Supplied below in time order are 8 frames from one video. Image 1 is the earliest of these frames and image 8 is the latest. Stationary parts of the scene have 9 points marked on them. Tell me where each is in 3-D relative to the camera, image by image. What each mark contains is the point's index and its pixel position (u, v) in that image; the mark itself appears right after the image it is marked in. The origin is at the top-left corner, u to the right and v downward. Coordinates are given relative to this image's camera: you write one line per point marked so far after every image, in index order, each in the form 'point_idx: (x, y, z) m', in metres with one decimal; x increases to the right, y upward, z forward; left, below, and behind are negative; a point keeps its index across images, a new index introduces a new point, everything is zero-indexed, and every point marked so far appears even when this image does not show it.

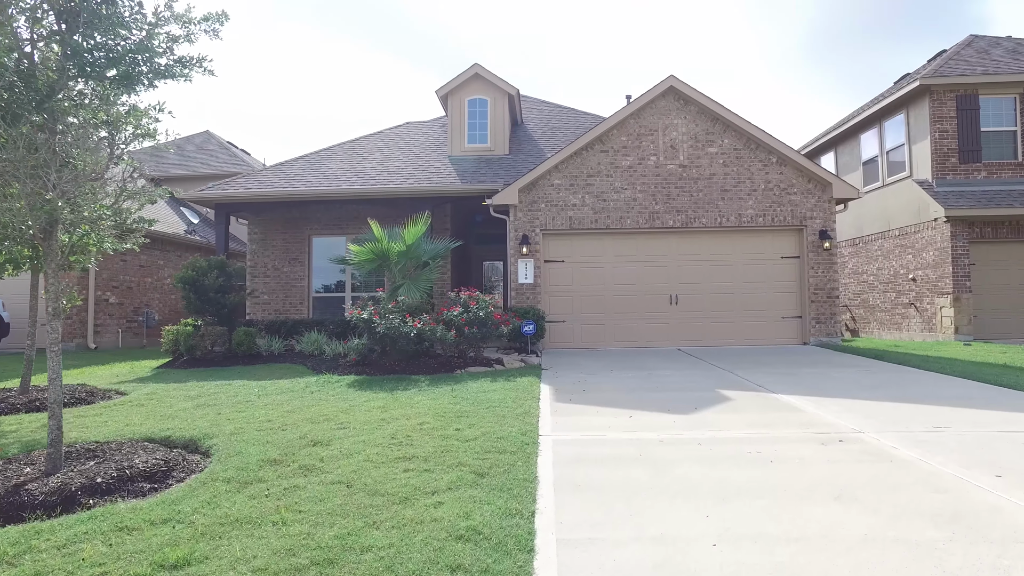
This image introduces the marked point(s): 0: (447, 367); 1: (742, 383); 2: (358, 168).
0: (-0.9, -1.1, +8.0) m
1: (+2.5, -1.1, +6.7) m
2: (-3.3, +2.6, +13.0) m
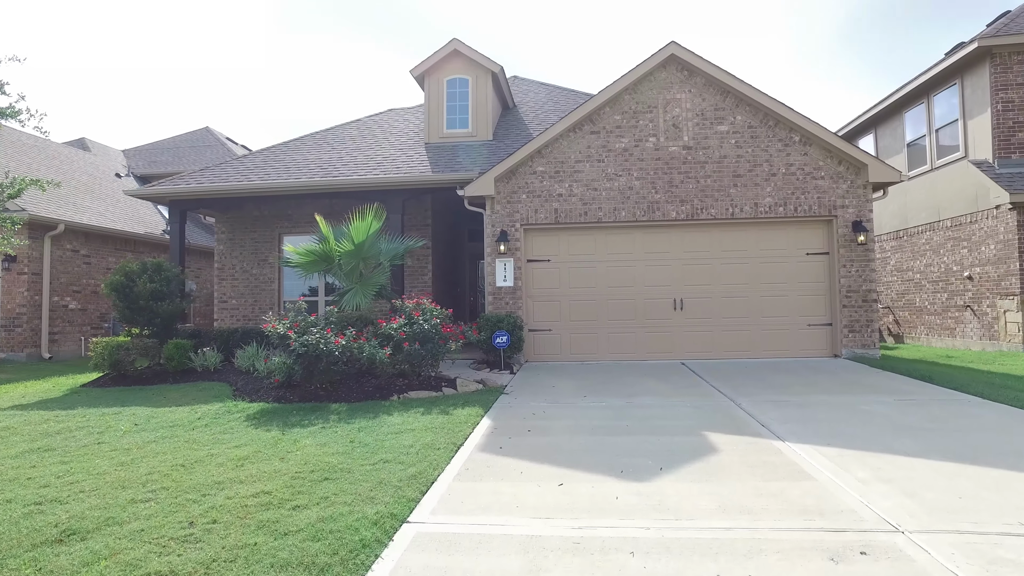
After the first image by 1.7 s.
0: (-1.4, -1.2, +6.6) m
1: (+1.9, -1.1, +5.1) m
2: (-3.5, +2.5, +11.7) m
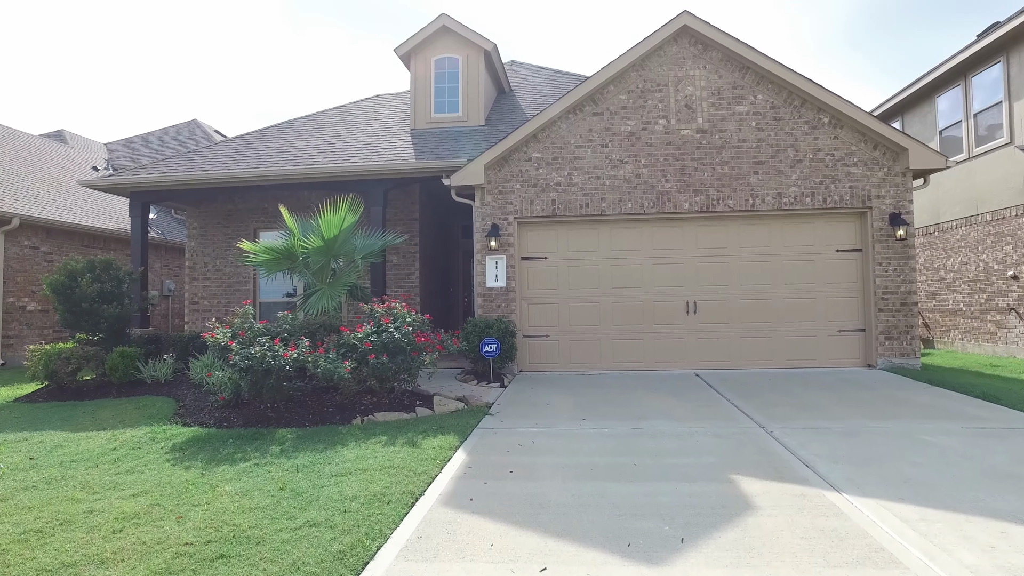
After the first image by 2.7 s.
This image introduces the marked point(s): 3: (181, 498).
0: (-1.5, -1.2, +5.6) m
1: (+1.7, -1.1, +4.1) m
2: (-3.6, +2.5, +10.6) m
3: (-1.9, -1.2, +3.5) m
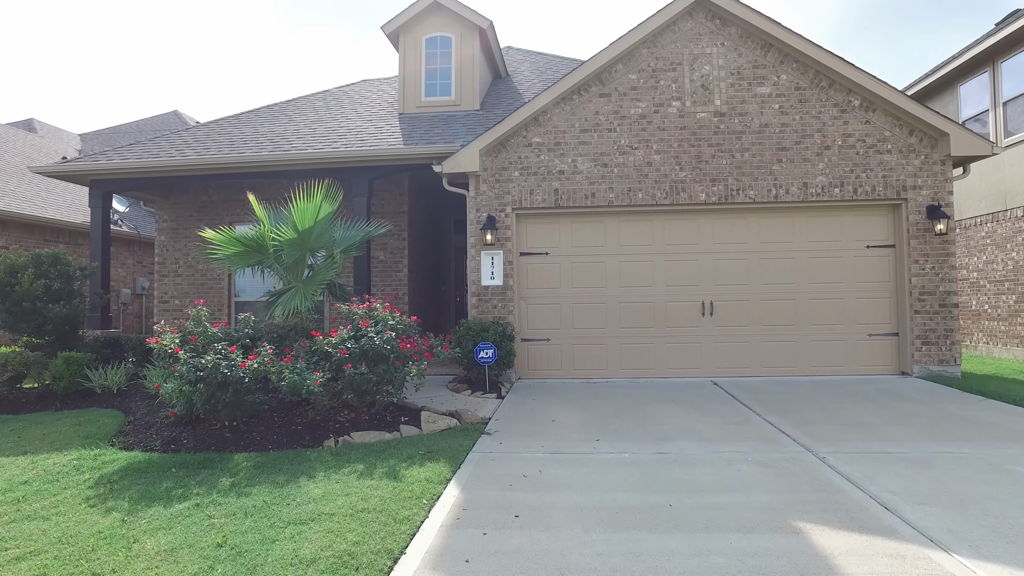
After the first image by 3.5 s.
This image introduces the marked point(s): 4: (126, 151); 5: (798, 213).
0: (-1.5, -1.1, +4.7) m
1: (+1.8, -1.1, +3.3) m
2: (-3.7, +2.5, +9.8) m
3: (-1.9, -1.2, +2.7) m
4: (-6.0, +2.1, +9.5) m
5: (+3.6, +1.0, +7.9) m
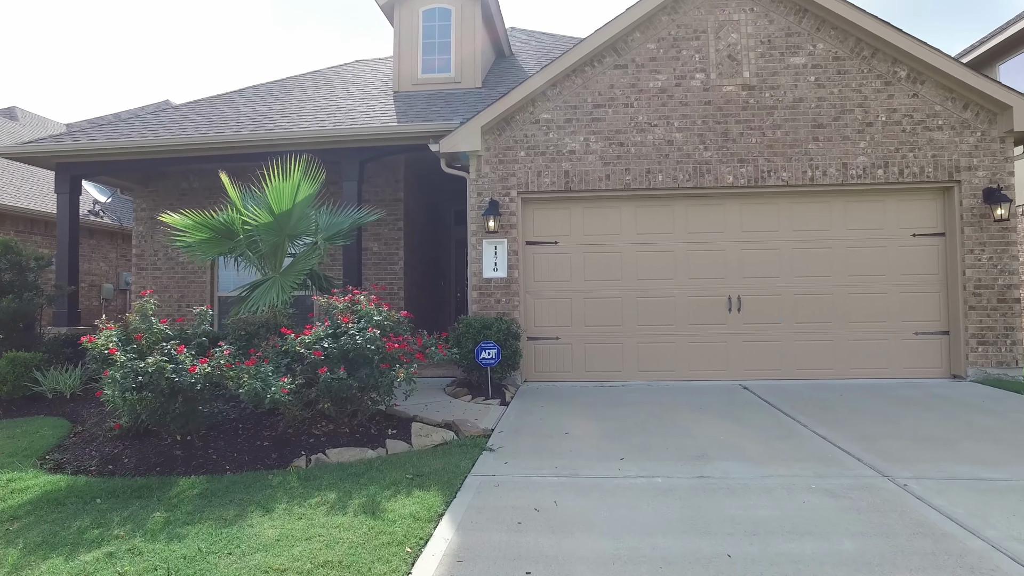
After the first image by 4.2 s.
0: (-1.5, -1.1, +3.9) m
1: (+1.8, -1.1, +2.5) m
2: (-3.6, +2.6, +9.0) m
3: (-1.8, -1.1, +1.9) m
4: (-5.9, +2.2, +8.8) m
5: (+3.7, +1.0, +7.1) m
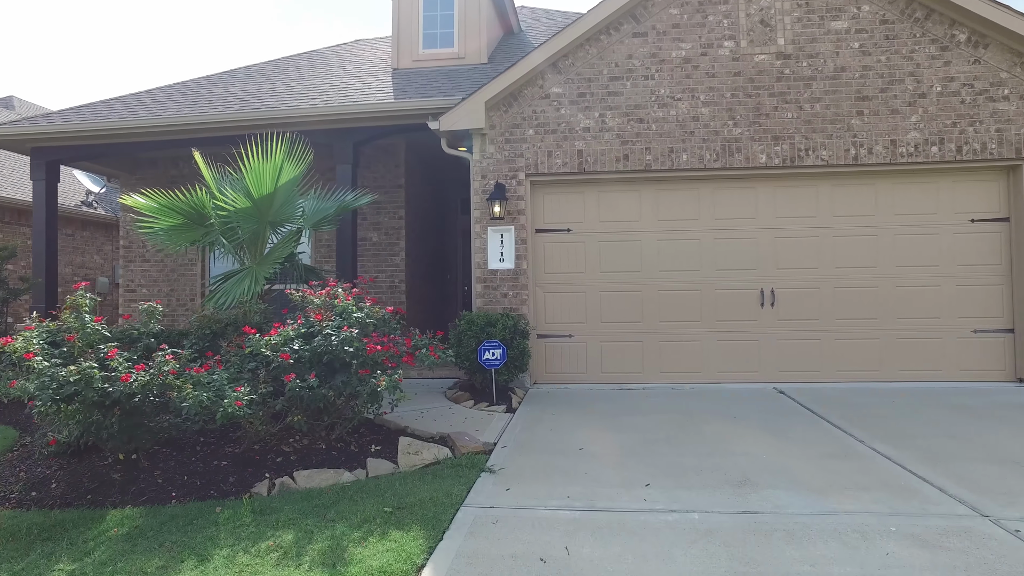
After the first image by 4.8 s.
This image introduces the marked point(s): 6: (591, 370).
0: (-1.5, -1.0, +3.3) m
1: (+1.8, -1.0, +1.8) m
2: (-3.5, +2.7, +8.3) m
3: (-1.8, -1.1, +1.3) m
4: (-5.8, +2.3, +8.2) m
5: (+3.8, +1.1, +6.3) m
6: (+0.8, -0.9, +6.5) m
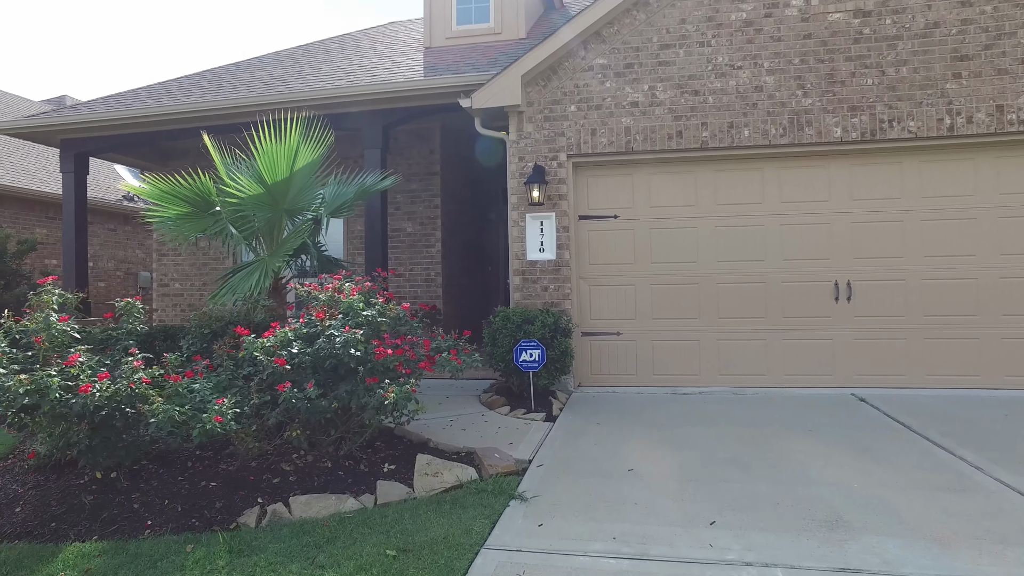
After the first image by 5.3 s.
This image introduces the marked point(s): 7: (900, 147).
0: (-1.3, -1.0, +2.8) m
1: (+1.8, -1.0, +1.1) m
2: (-3.0, +2.8, +8.0) m
3: (-1.8, -1.1, +0.8) m
4: (-5.3, +2.4, +8.0) m
5: (+4.1, +1.2, +5.4) m
6: (+1.2, -0.8, +5.9) m
7: (+3.5, +1.3, +5.5) m
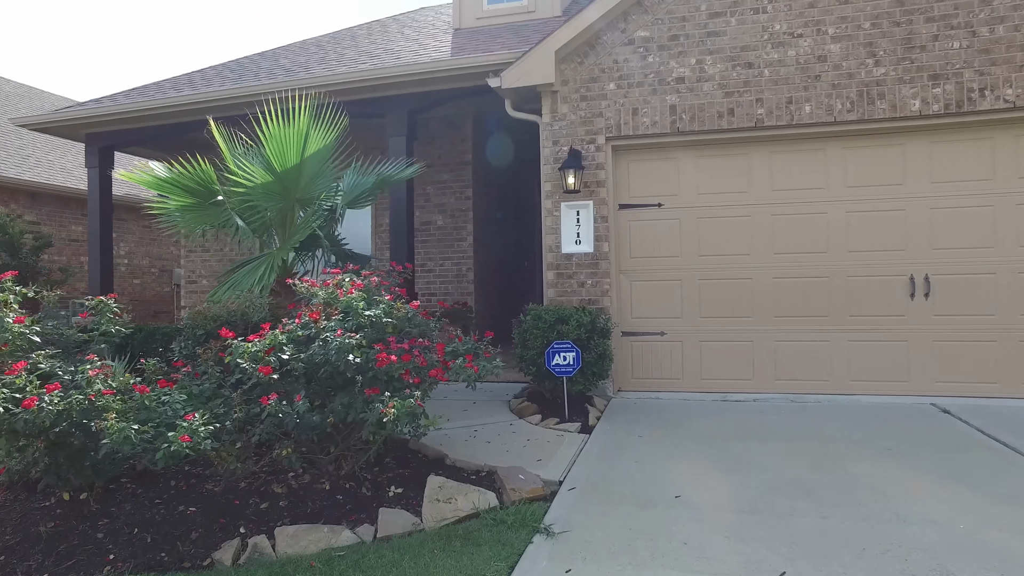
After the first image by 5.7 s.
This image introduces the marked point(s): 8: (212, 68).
0: (-1.2, -1.0, +2.4) m
1: (+1.8, -1.0, +0.5) m
2: (-2.6, +2.8, +7.6) m
3: (-1.9, -1.1, +0.5) m
4: (-4.8, +2.4, +7.8) m
5: (+4.4, +1.2, +4.7) m
6: (+1.5, -0.8, +5.3) m
7: (+3.7, +1.3, +4.8) m
8: (-3.9, +2.9, +8.1) m
